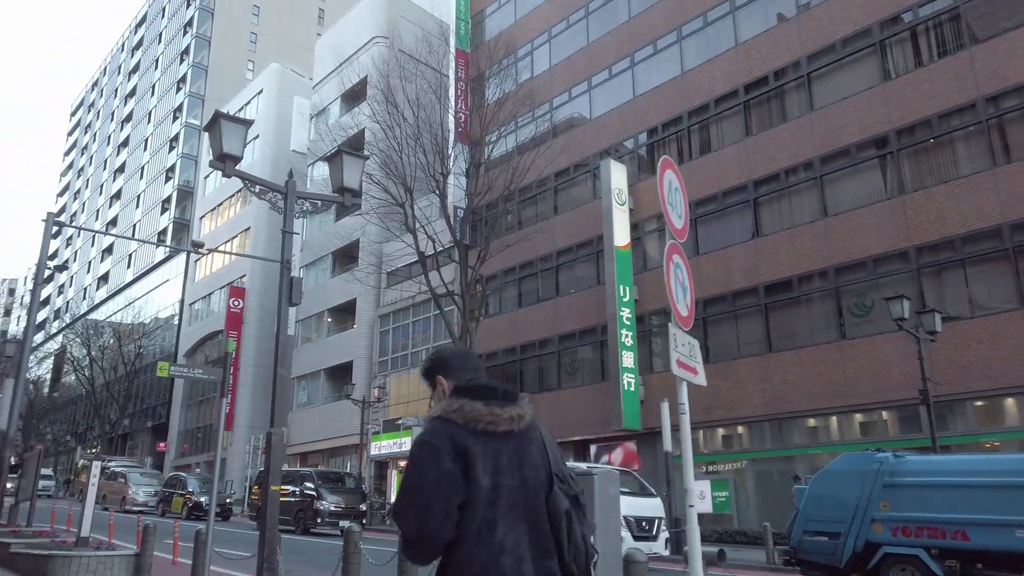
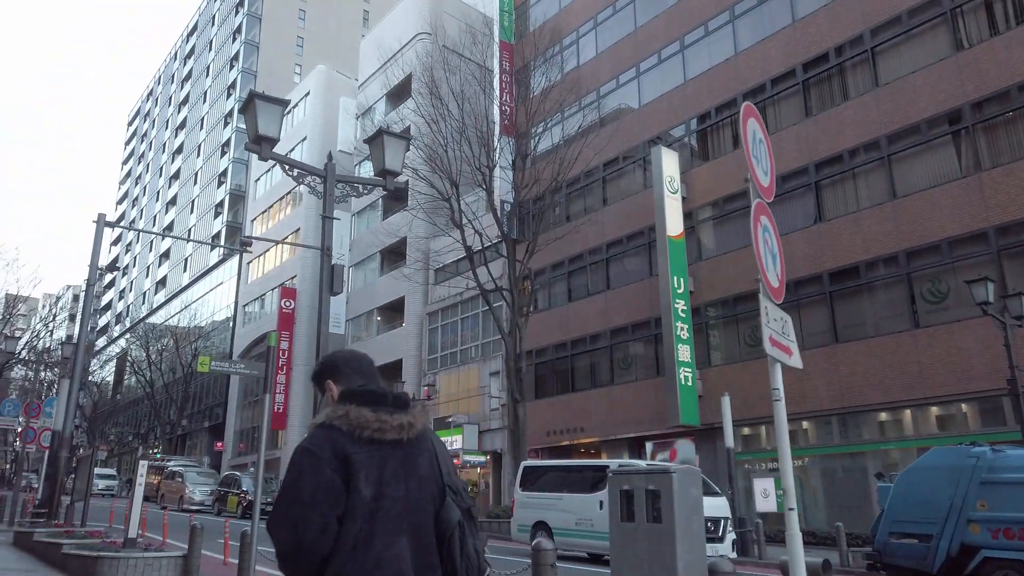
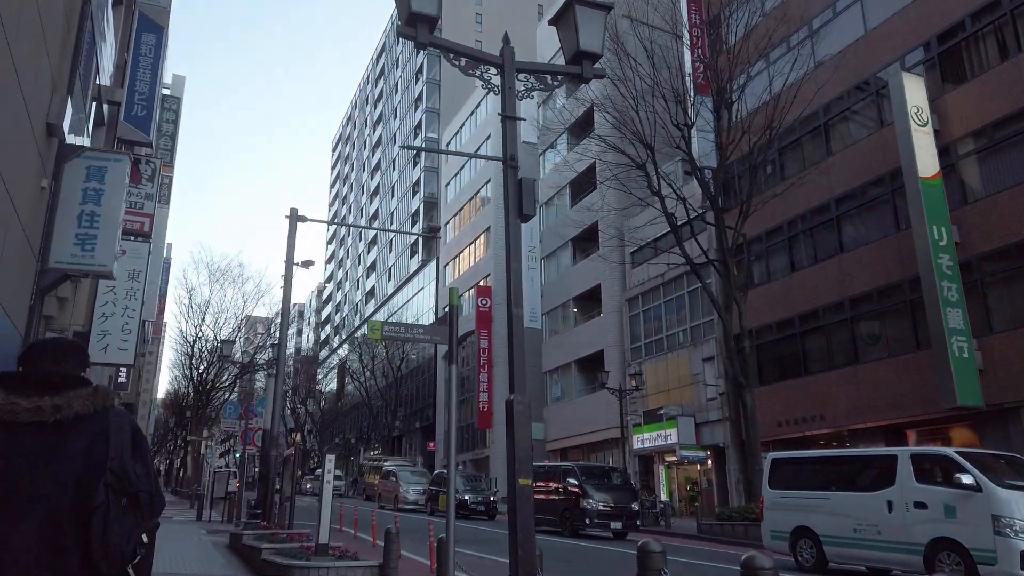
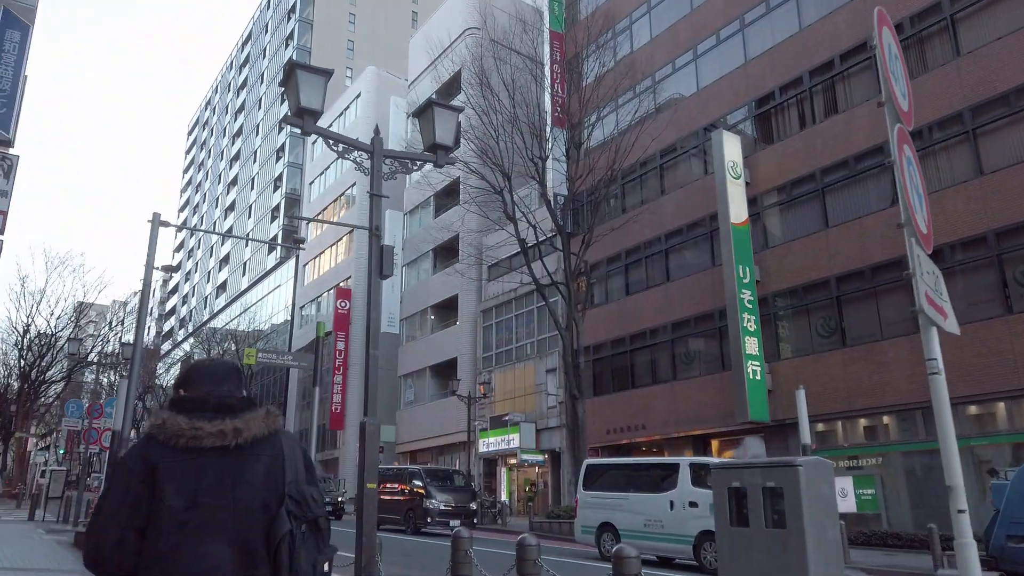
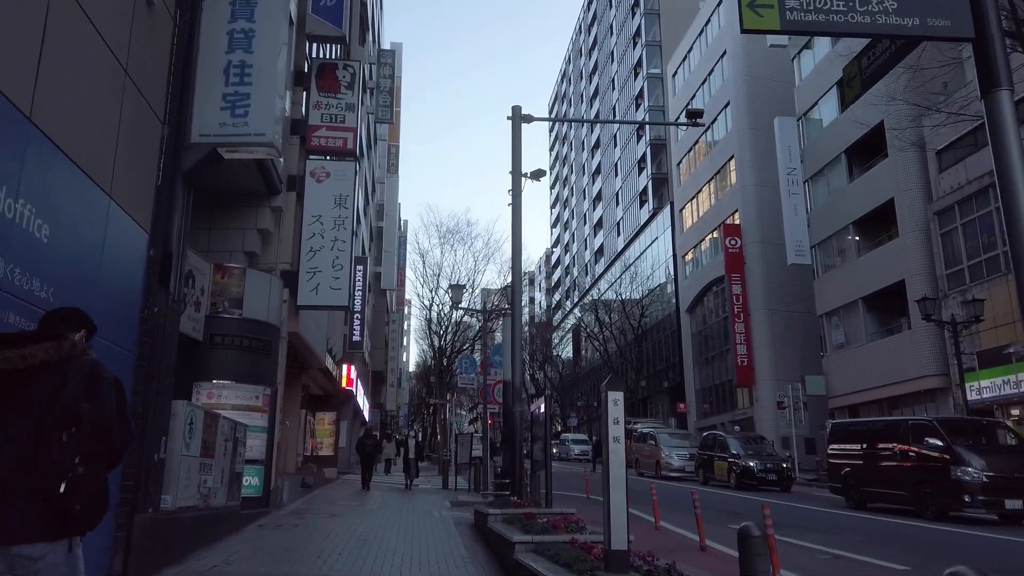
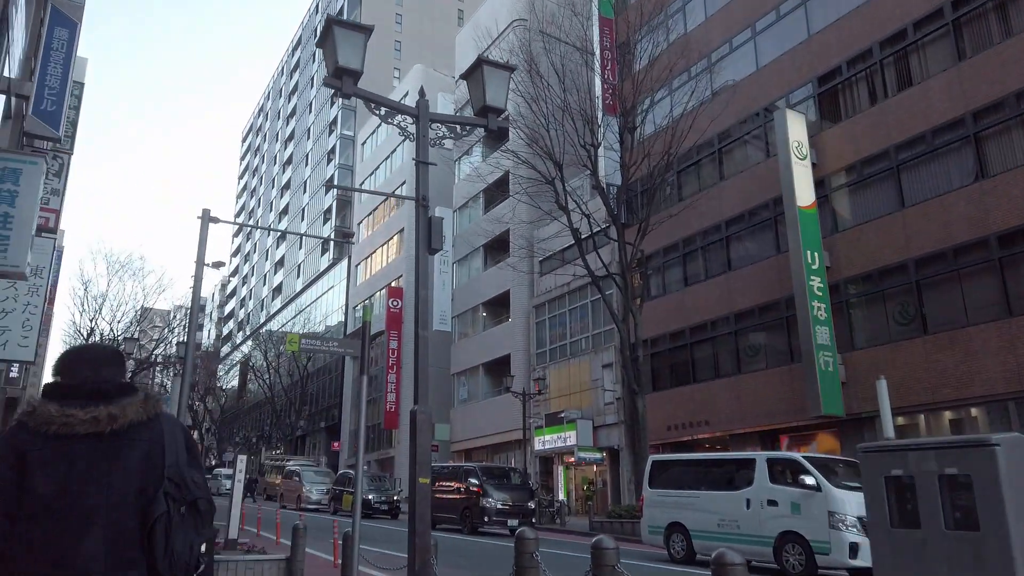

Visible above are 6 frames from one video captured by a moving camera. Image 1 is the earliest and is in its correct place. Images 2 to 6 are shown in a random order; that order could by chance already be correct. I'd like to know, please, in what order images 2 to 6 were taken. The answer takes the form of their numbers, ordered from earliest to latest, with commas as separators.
2, 4, 6, 3, 5
